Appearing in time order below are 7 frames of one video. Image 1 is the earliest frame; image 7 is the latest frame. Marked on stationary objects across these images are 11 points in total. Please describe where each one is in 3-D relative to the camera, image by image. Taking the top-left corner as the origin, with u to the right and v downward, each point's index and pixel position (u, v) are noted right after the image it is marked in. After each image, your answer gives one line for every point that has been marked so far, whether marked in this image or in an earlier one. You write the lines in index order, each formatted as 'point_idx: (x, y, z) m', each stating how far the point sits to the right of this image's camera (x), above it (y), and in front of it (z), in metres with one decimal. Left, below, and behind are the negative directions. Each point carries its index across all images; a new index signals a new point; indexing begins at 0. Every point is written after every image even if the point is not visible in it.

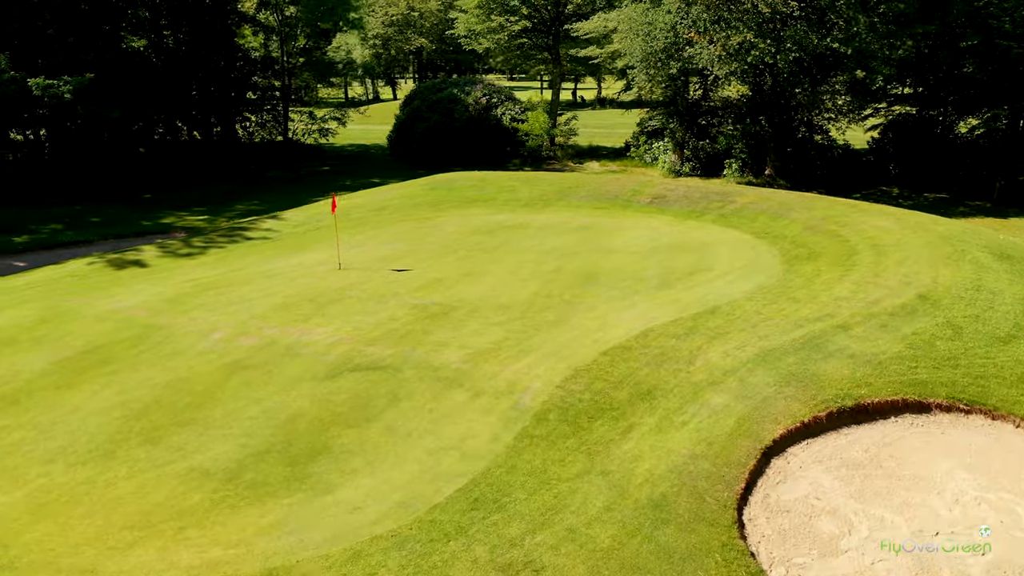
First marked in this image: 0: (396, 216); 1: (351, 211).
0: (-2.8, +1.6, +18.7) m
1: (-3.9, +1.8, +19.0) m
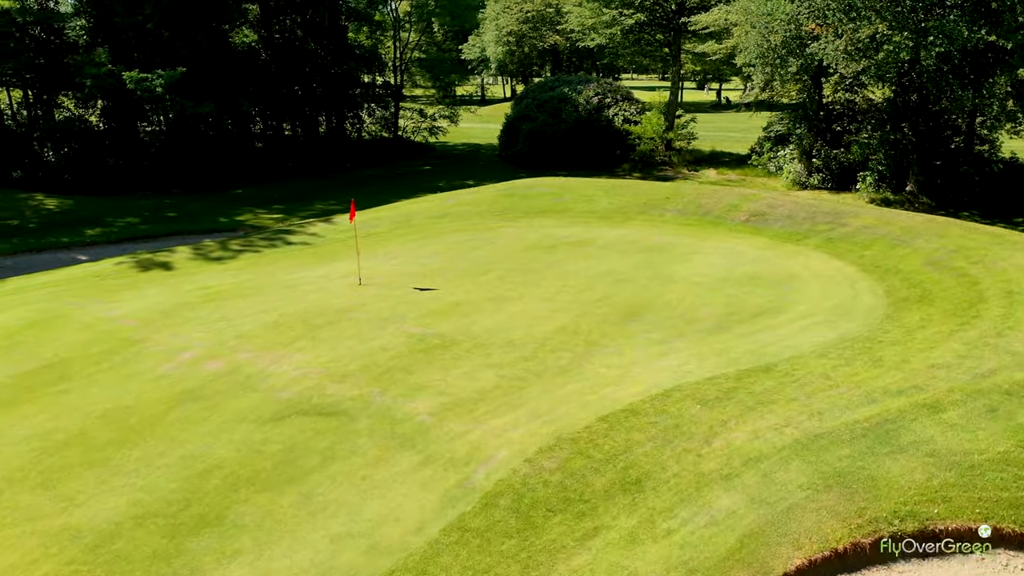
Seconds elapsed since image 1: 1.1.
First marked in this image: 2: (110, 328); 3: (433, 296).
0: (-1.3, +1.3, +17.2) m
1: (-2.3, +1.6, +17.7) m
2: (-5.5, -0.6, +11.2) m
3: (-1.2, -0.1, +12.4) m
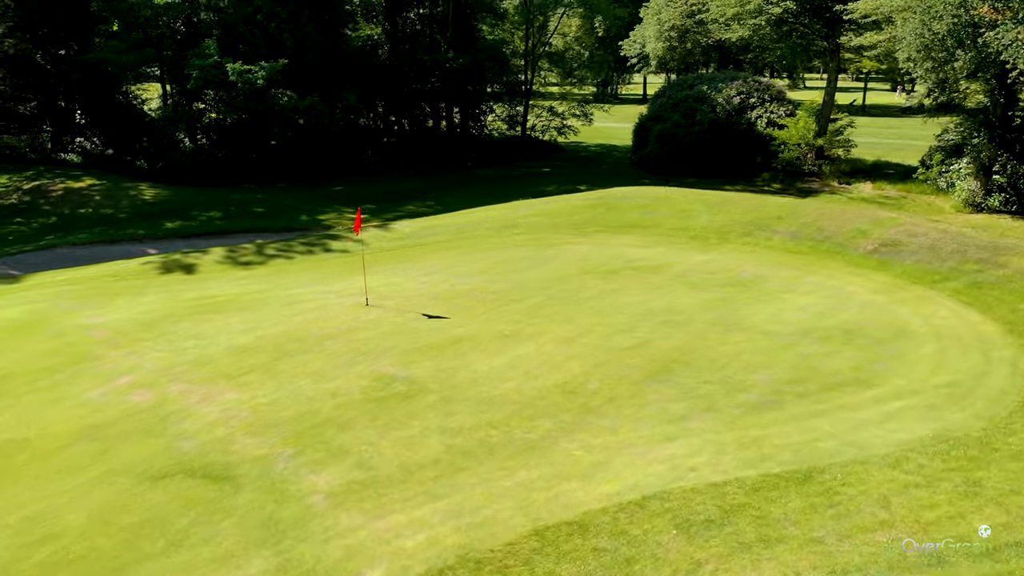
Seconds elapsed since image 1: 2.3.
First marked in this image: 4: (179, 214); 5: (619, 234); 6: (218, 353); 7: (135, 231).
0: (+0.1, +0.9, +15.1) m
1: (-0.8, +1.2, +15.9) m
2: (-5.5, -0.6, +10.2) m
3: (-1.0, -0.5, +10.5) m
4: (-8.0, +1.8, +19.5) m
5: (+2.0, +1.0, +15.2) m
6: (-3.5, -0.8, +9.7) m
7: (-8.5, +1.3, +18.3) m
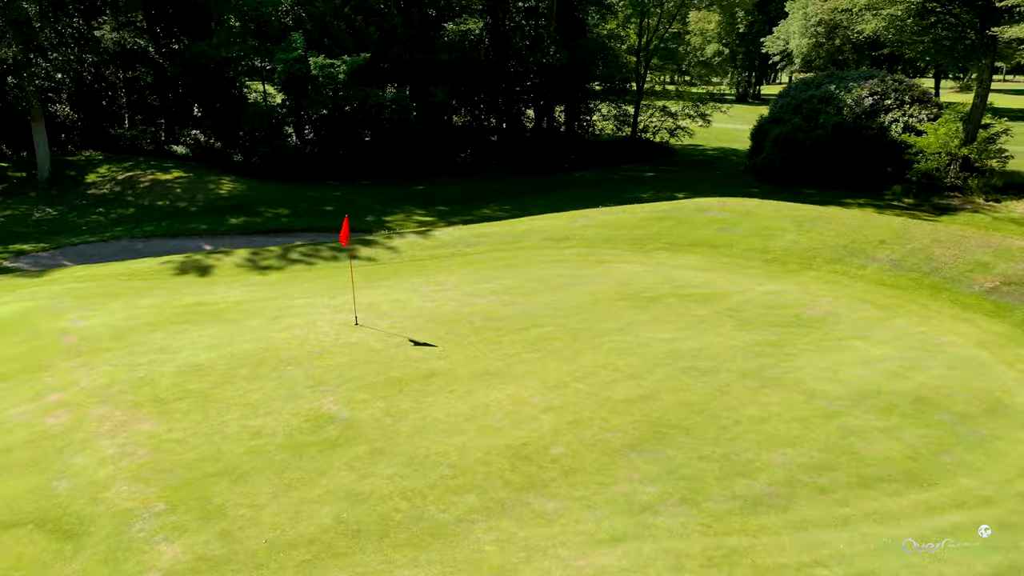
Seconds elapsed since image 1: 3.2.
0: (+0.9, +0.6, +13.5) m
1: (+0.1, +0.9, +14.3) m
2: (-5.5, -0.7, +9.6) m
3: (-1.1, -0.8, +9.1) m
4: (-6.2, +1.8, +19.2) m
5: (+2.8, +0.6, +13.2) m
6: (-3.7, -0.9, +8.8) m
7: (-7.0, +1.4, +18.1) m
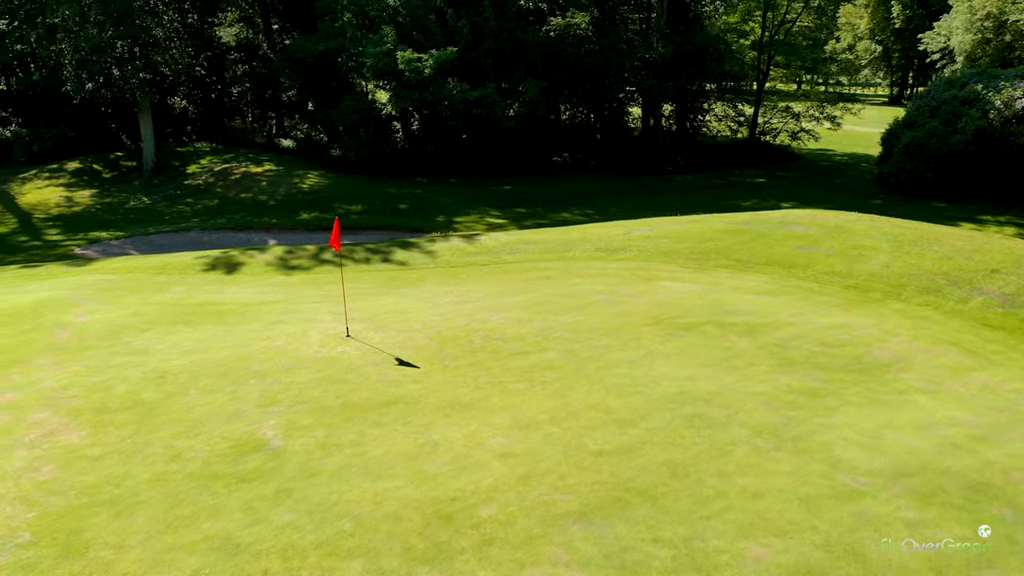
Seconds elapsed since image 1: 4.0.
0: (+1.5, +0.4, +12.1) m
1: (+1.0, +0.7, +13.1) m
2: (-5.5, -0.6, +9.4) m
3: (-1.2, -0.9, +8.1) m
4: (-4.4, +1.9, +19.0) m
5: (+3.3, +0.2, +11.6) m
6: (-3.9, -0.9, +8.3) m
7: (-5.4, +1.5, +18.0) m
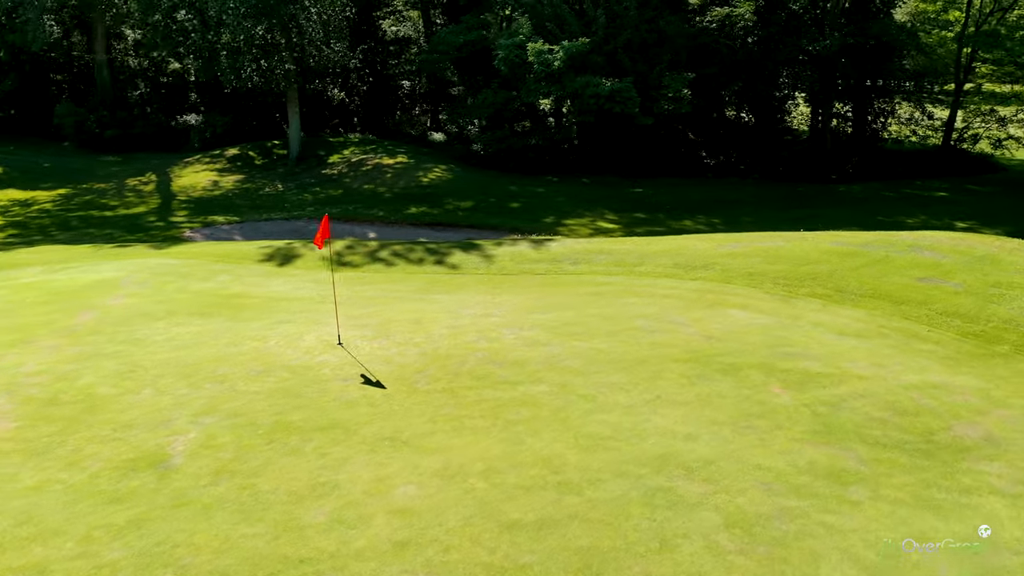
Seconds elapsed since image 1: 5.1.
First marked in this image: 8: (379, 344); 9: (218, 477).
0: (+2.2, +0.1, +10.4) m
1: (+2.0, +0.5, +11.5) m
2: (-5.3, -0.3, +9.5) m
3: (-1.5, -1.0, +7.2) m
4: (-1.8, +2.0, +18.5) m
5: (+3.8, -0.2, +9.5) m
6: (-4.0, -0.8, +8.0) m
7: (-2.9, +1.6, +17.8) m
8: (-1.4, -0.6, +8.5) m
9: (-2.1, -1.4, +5.9) m
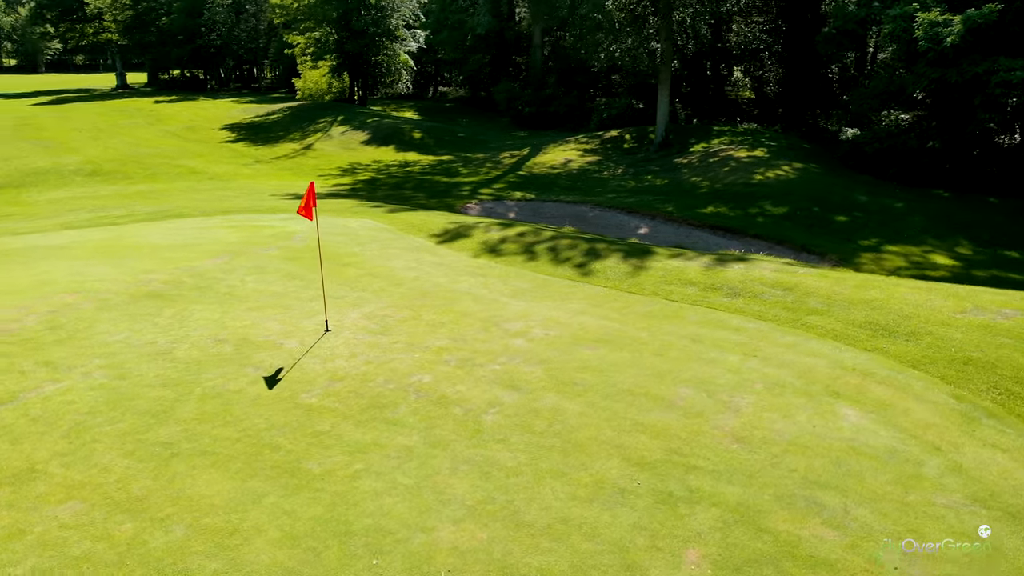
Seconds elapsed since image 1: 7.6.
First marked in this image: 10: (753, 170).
0: (+2.8, -0.5, +6.8) m
1: (+3.2, -0.2, +7.8) m
2: (-3.9, +0.4, +10.3) m
3: (-2.2, -0.8, +6.3) m
4: (+4.5, +1.6, +15.6) m
5: (+3.5, -1.0, +5.1) m
6: (-3.8, -0.2, +8.3) m
7: (+3.0, +1.5, +15.6) m
8: (-1.3, -0.5, +7.2) m
9: (-3.5, -1.0, +5.6) m
10: (+5.3, +2.6, +17.7) m
